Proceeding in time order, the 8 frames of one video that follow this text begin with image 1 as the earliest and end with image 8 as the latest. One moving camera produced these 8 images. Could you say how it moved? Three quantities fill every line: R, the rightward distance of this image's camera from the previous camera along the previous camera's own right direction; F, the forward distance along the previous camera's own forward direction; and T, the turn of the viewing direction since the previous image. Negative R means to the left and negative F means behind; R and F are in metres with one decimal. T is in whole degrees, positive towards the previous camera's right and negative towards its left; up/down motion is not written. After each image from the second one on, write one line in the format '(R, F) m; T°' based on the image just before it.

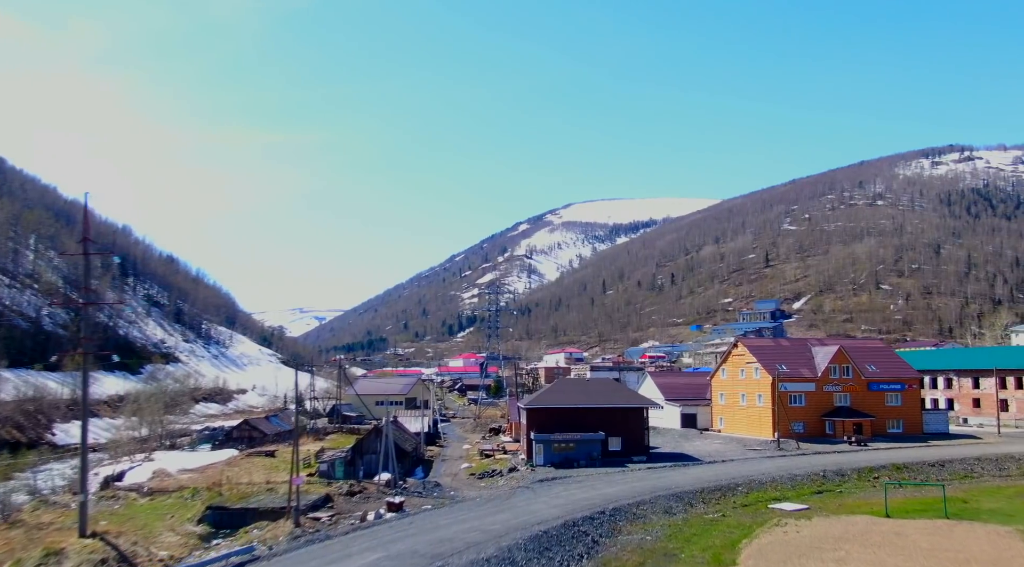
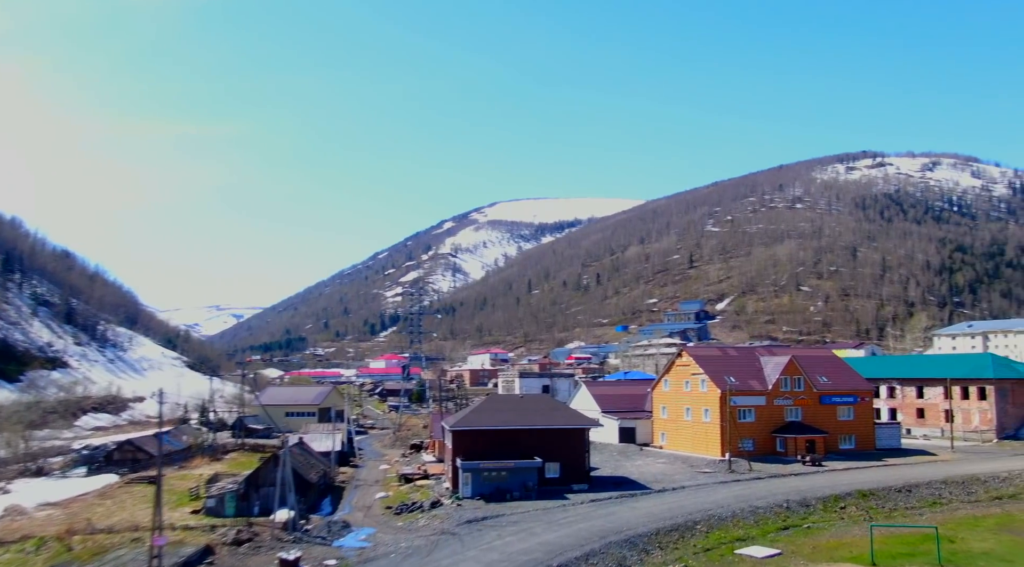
(0.0, +4.0) m; +5°
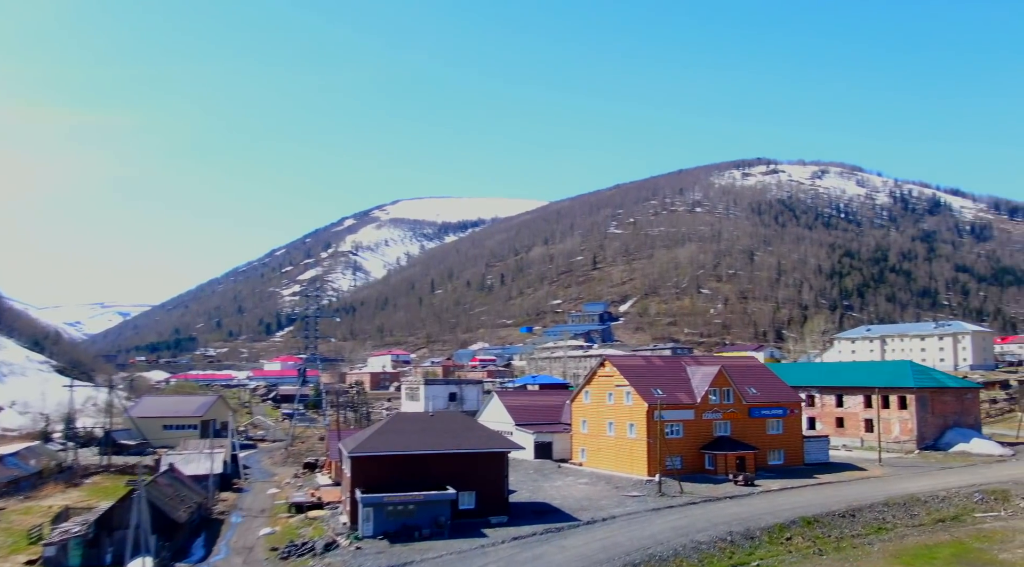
(-0.3, +3.5) m; +7°
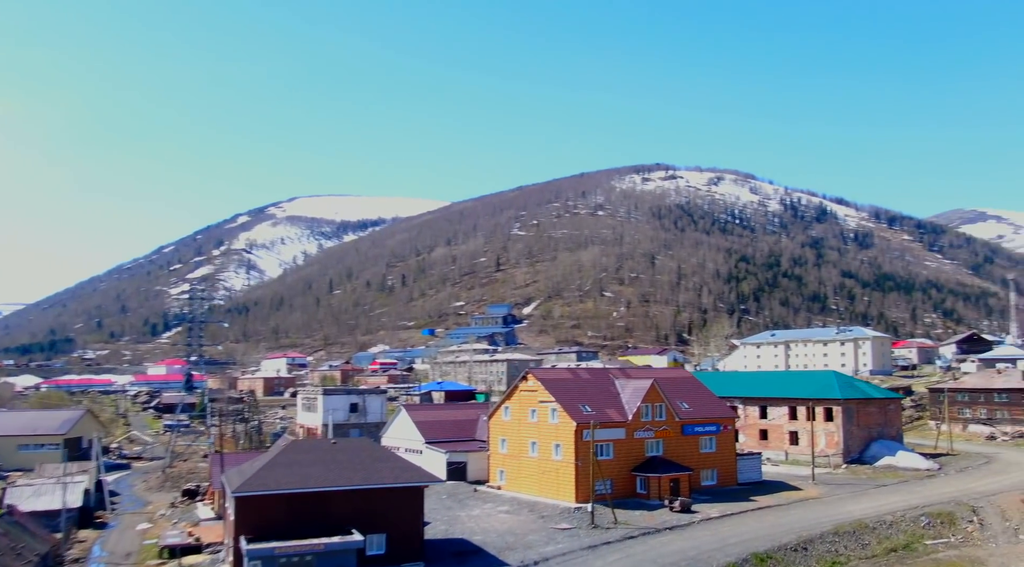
(-0.5, +3.4) m; +7°
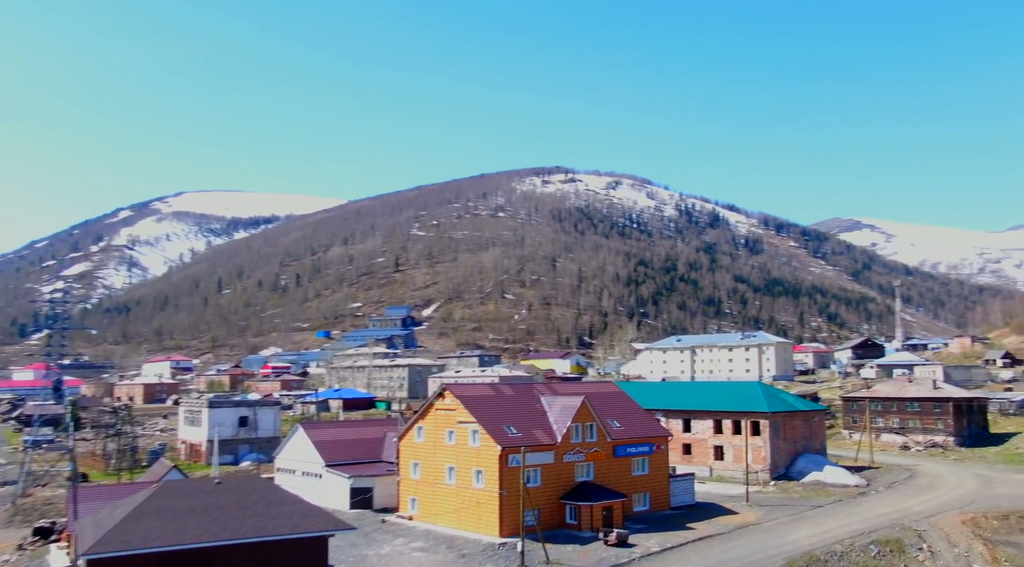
(-0.6, +3.3) m; +7°
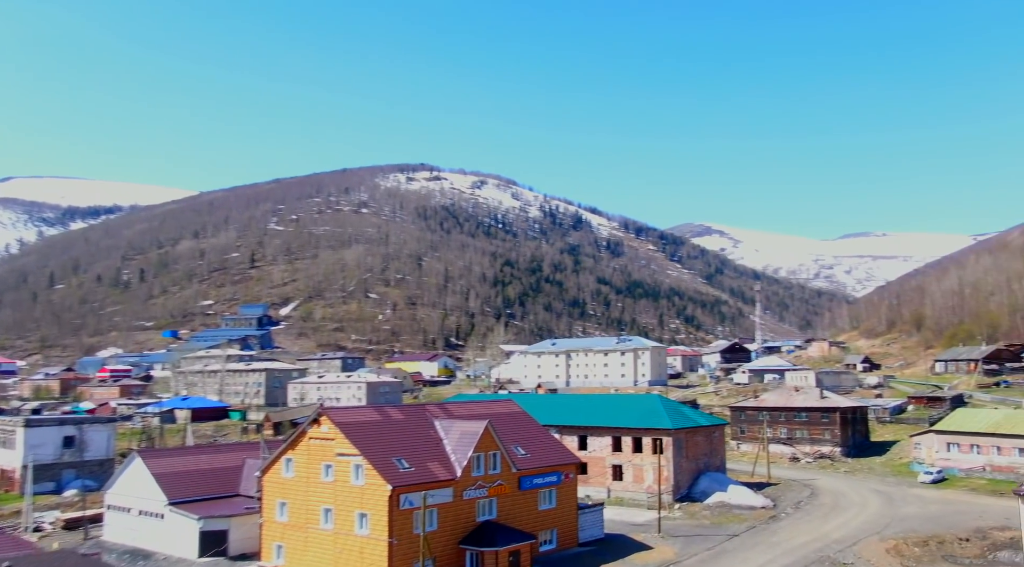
(-0.9, +4.2) m; +9°
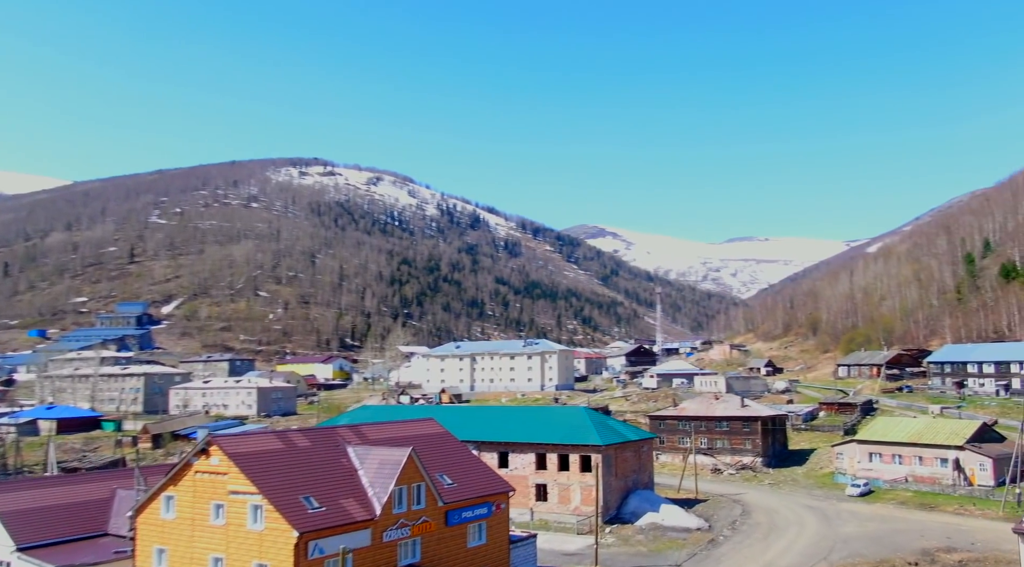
(-0.9, +3.3) m; +7°
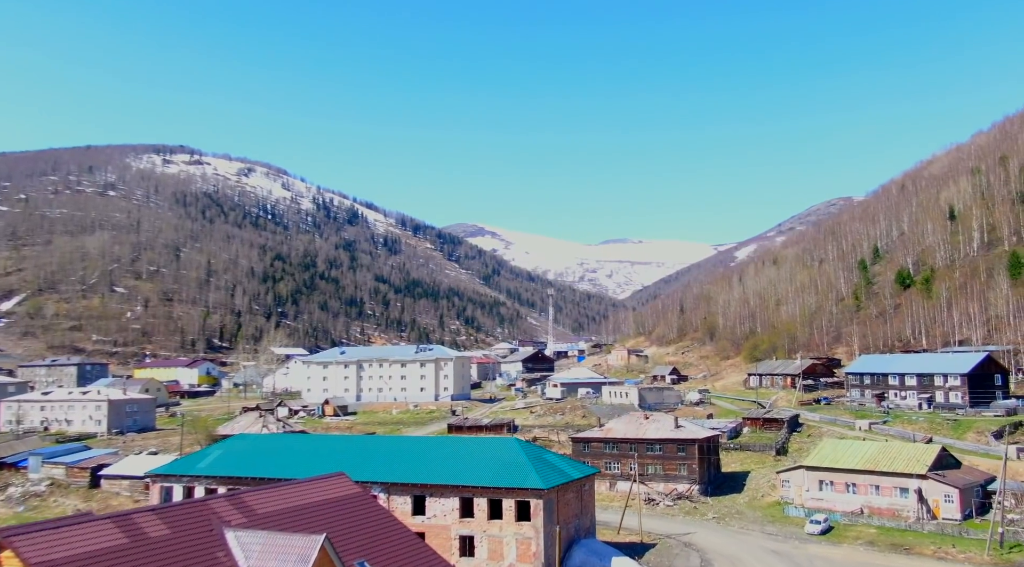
(-1.5, +6.3) m; +8°
